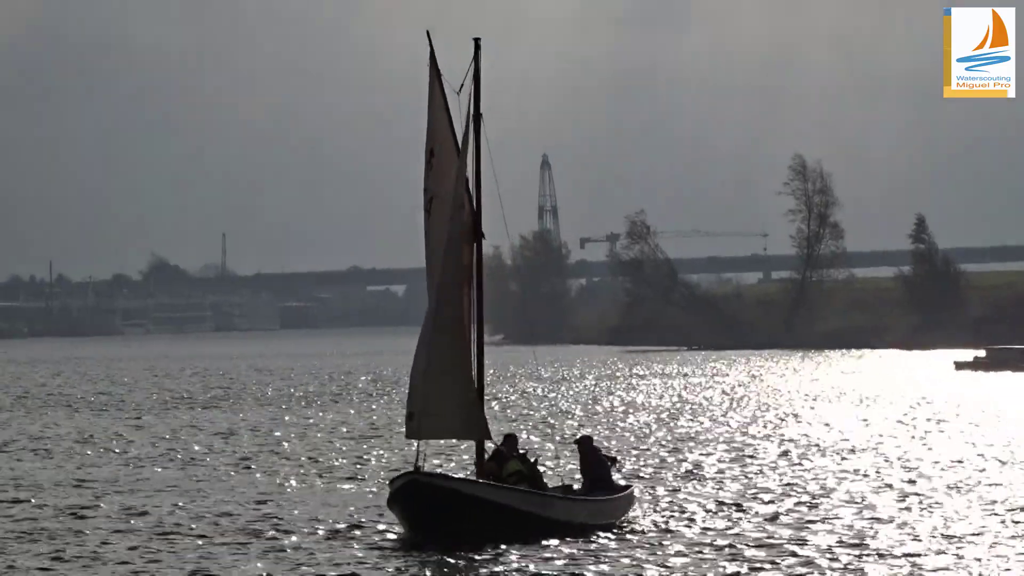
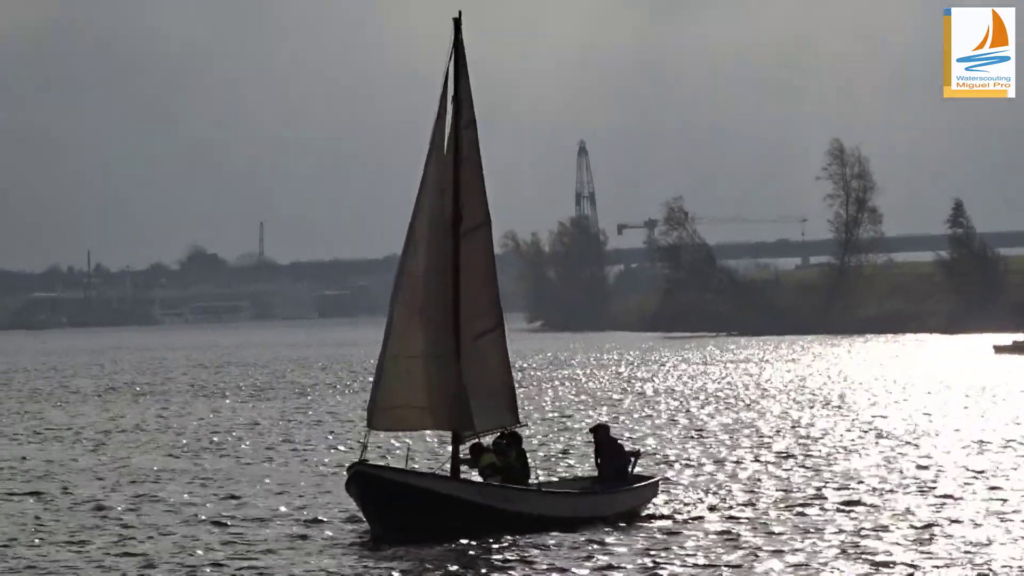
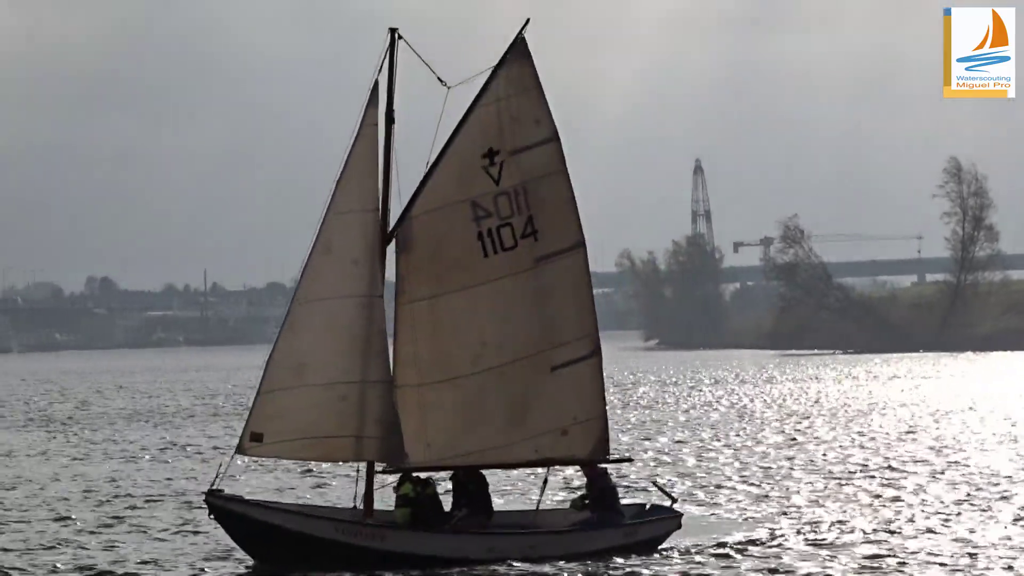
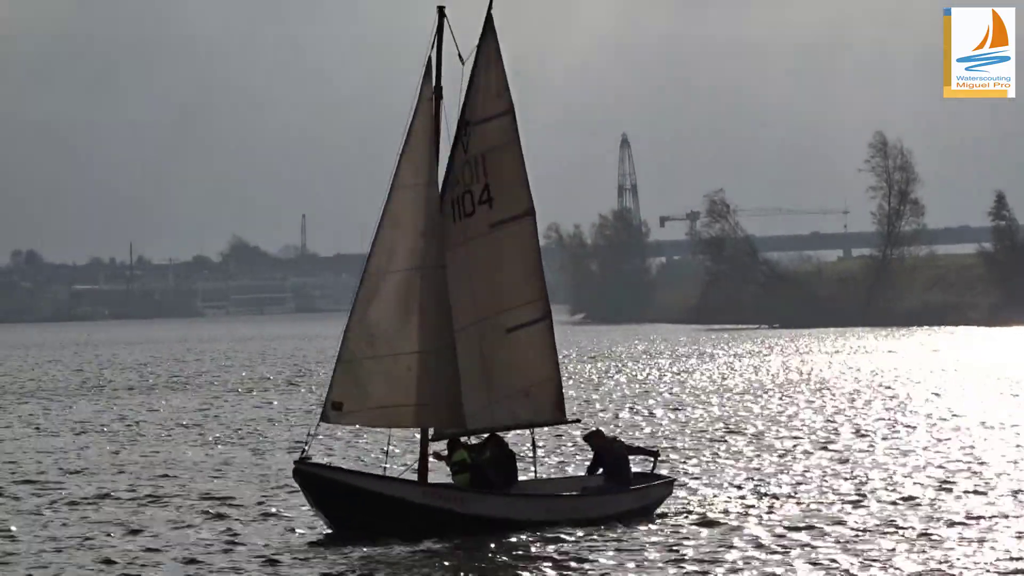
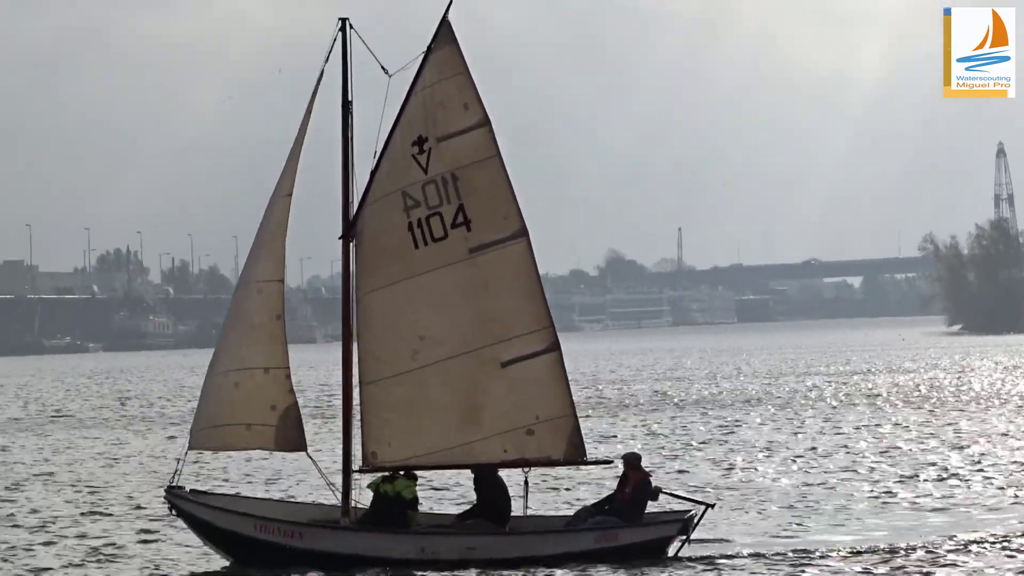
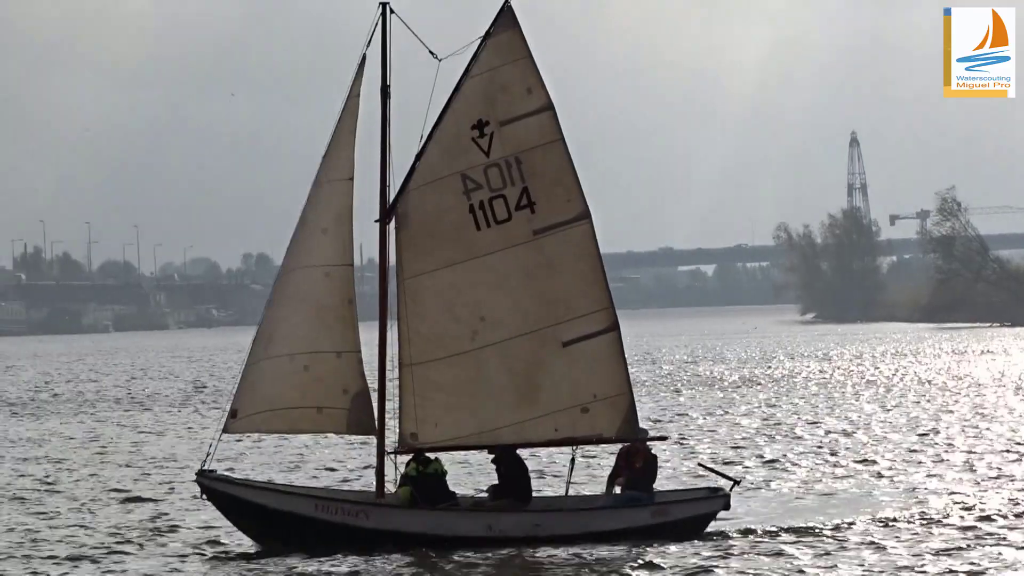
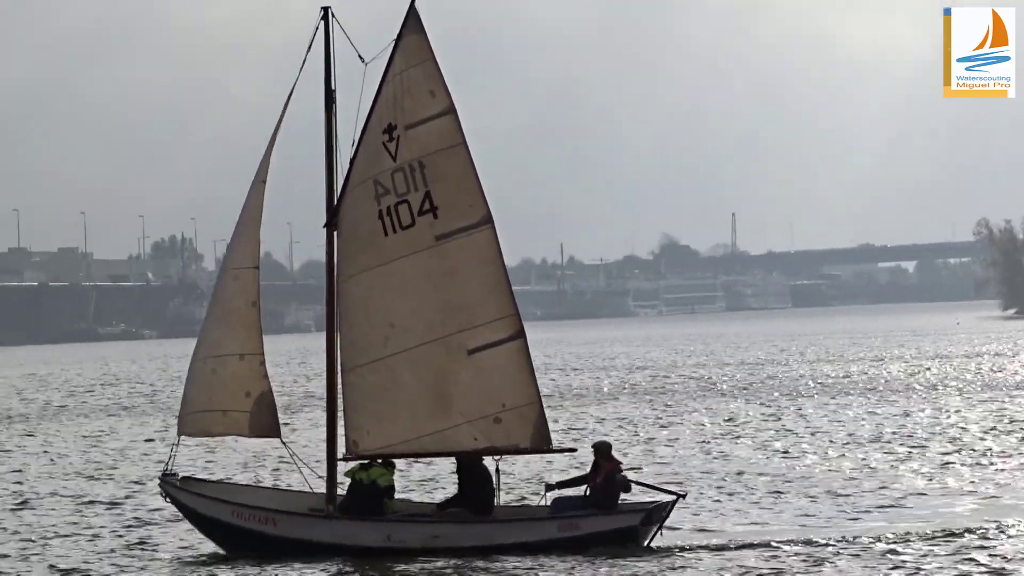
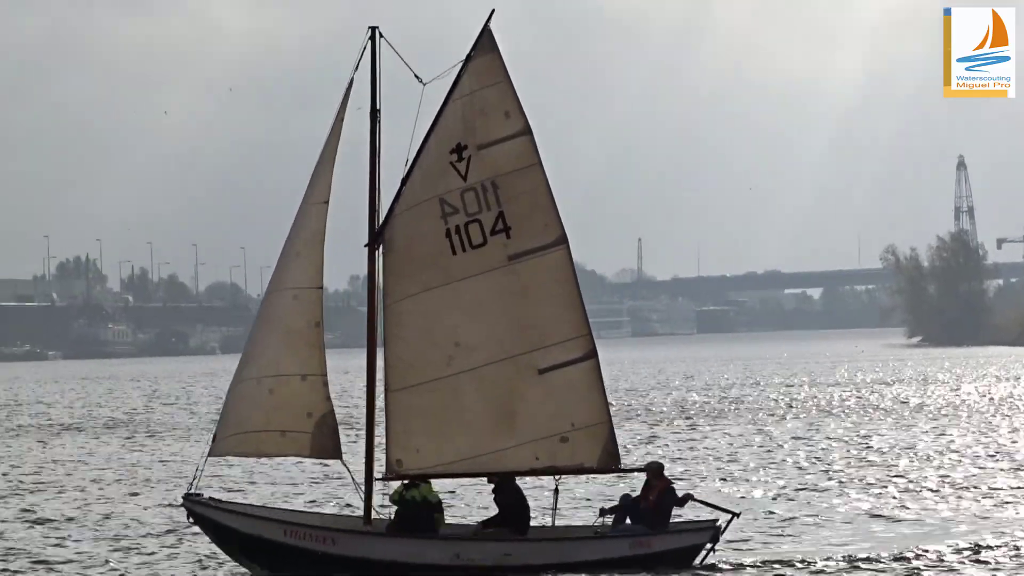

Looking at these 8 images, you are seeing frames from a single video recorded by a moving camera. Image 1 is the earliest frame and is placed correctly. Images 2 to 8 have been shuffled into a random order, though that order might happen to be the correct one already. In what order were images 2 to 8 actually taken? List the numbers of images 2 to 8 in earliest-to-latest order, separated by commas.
2, 4, 3, 6, 8, 5, 7
